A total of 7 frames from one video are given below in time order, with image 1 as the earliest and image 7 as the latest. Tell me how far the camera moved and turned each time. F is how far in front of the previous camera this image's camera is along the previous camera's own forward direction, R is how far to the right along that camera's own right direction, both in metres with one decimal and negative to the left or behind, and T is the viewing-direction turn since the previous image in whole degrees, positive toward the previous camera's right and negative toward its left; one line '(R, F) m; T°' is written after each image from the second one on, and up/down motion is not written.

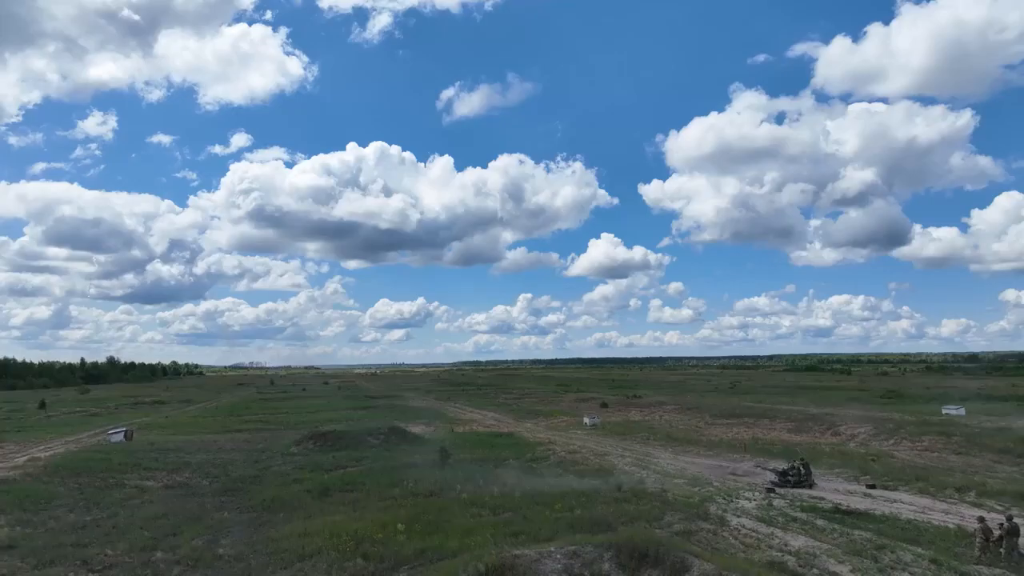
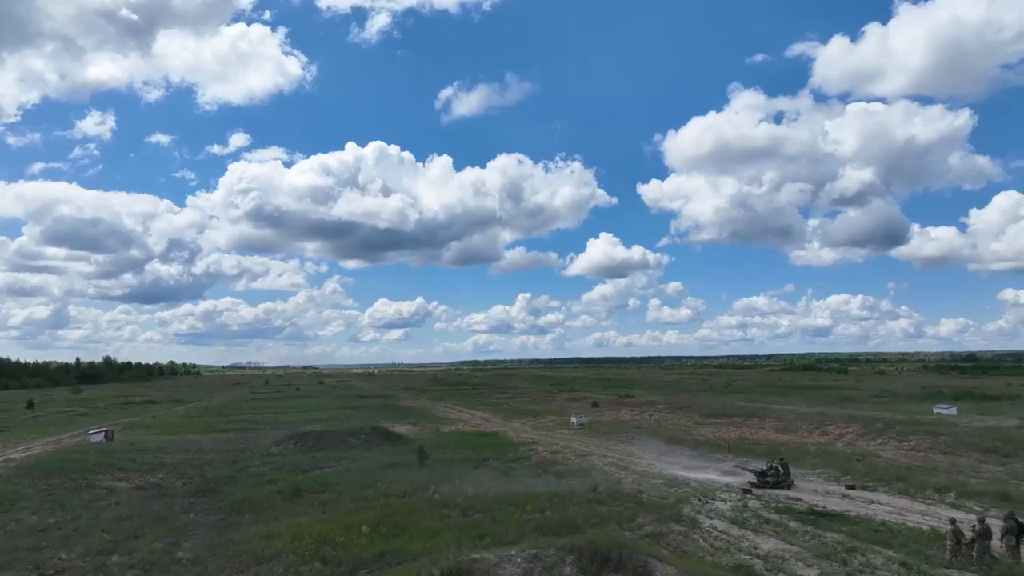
(+1.1, +0.6) m; 0°
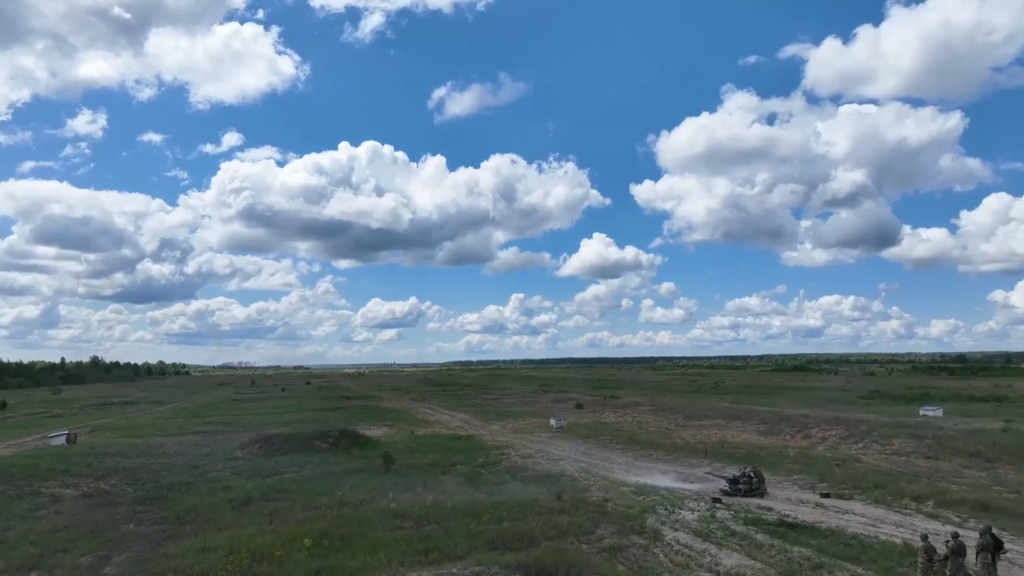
(+1.3, +1.4) m; +1°
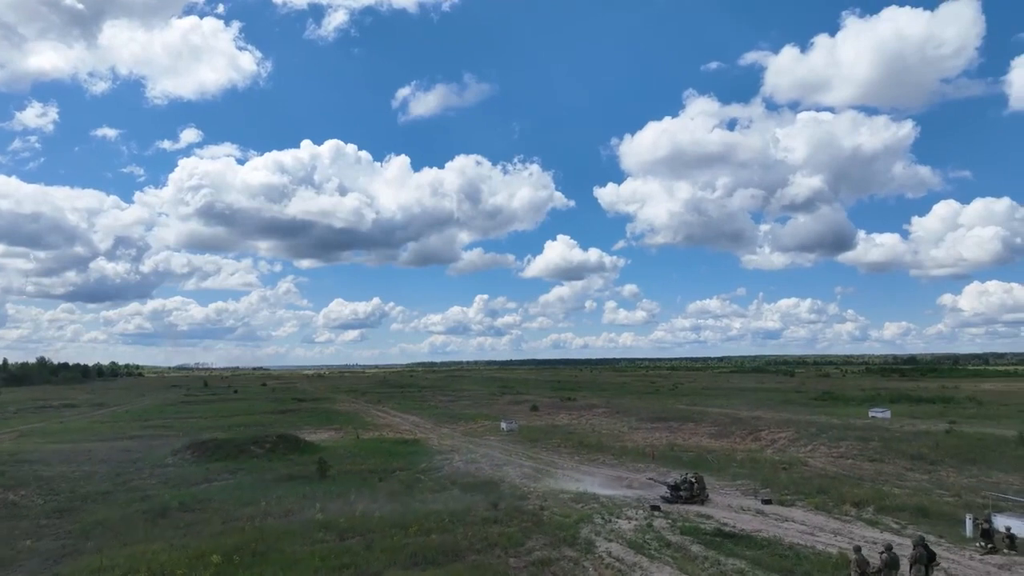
(+1.2, +1.2) m; +3°
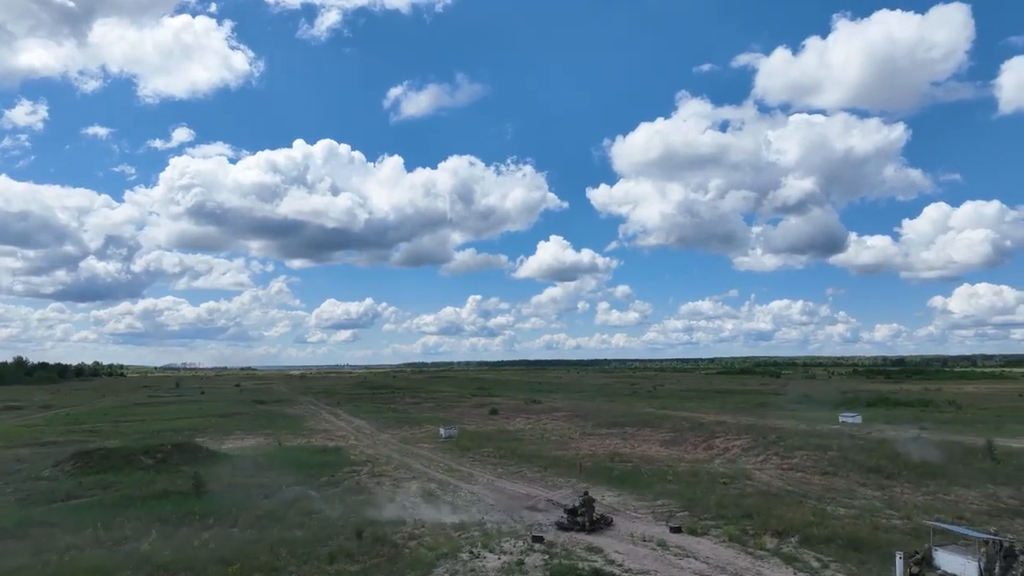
(+4.3, +4.2) m; +1°
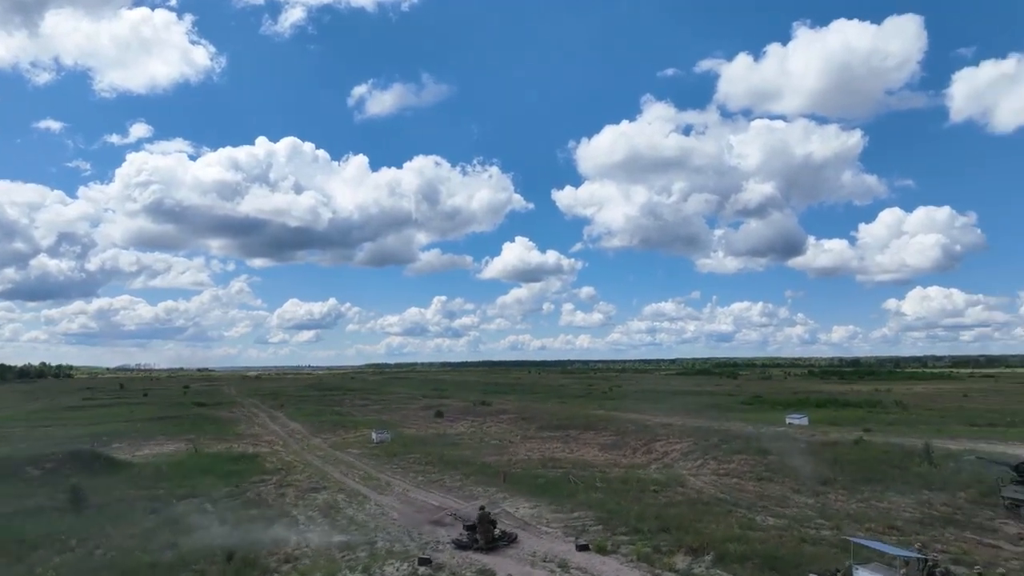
(+2.2, +2.3) m; +3°
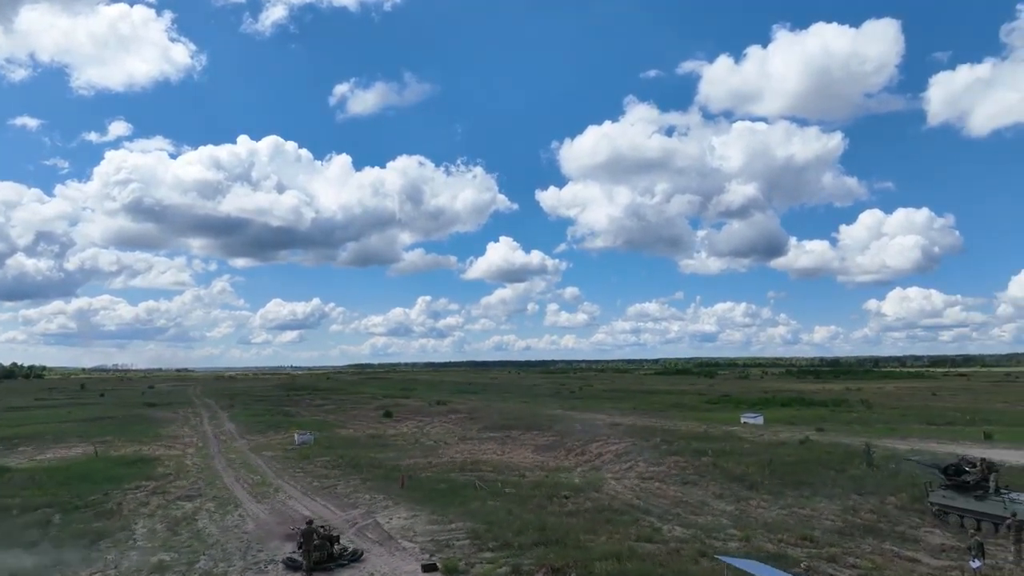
(+3.9, +3.0) m; +1°
